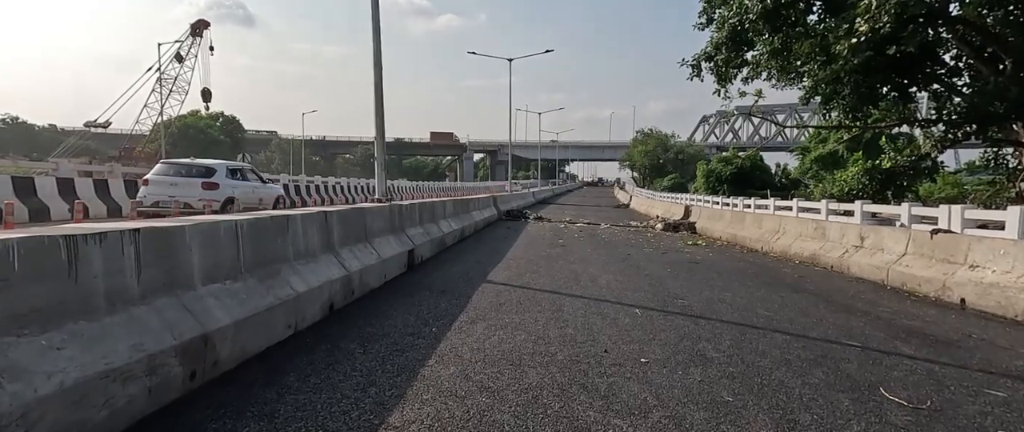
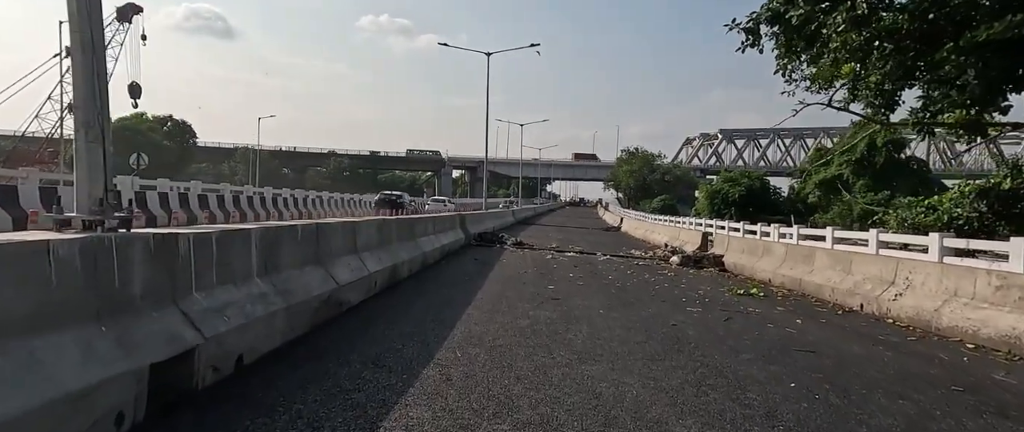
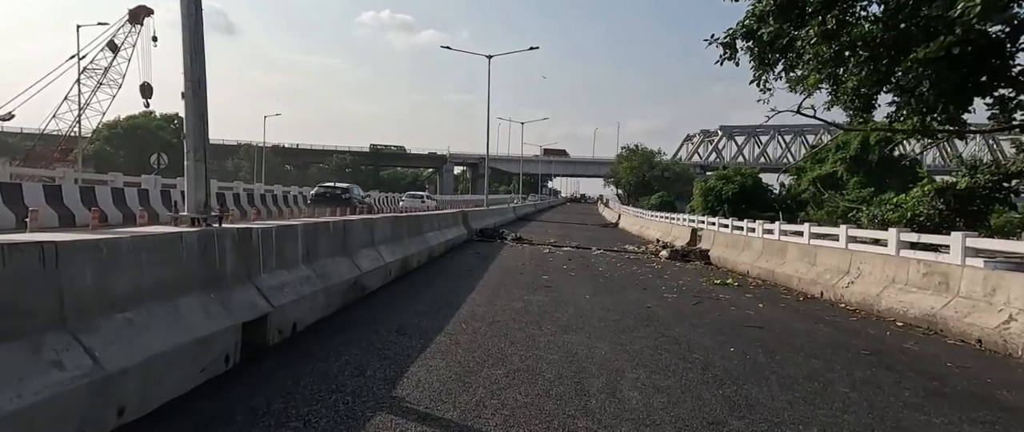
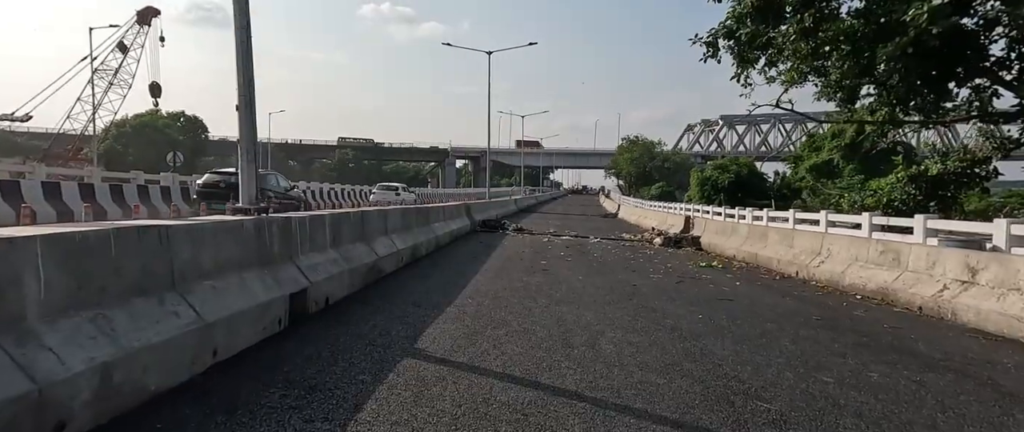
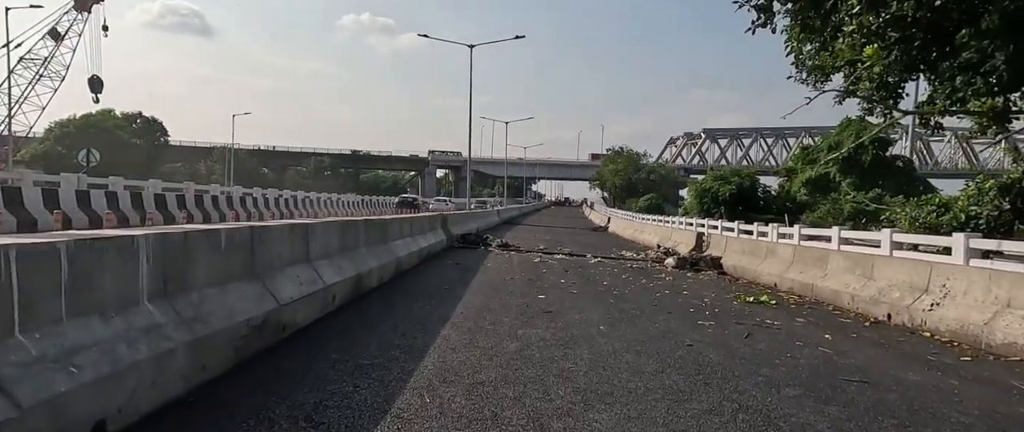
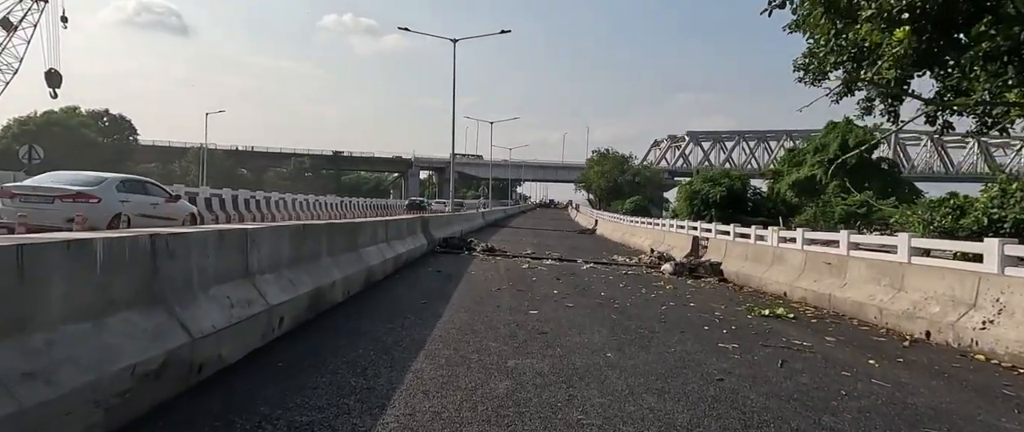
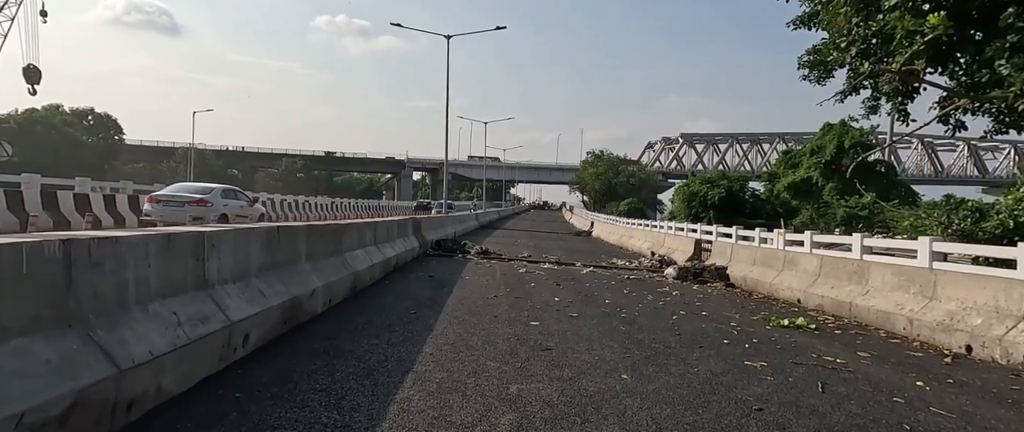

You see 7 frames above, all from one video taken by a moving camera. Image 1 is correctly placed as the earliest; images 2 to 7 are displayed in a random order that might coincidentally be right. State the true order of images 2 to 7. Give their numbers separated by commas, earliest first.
4, 3, 2, 5, 6, 7
